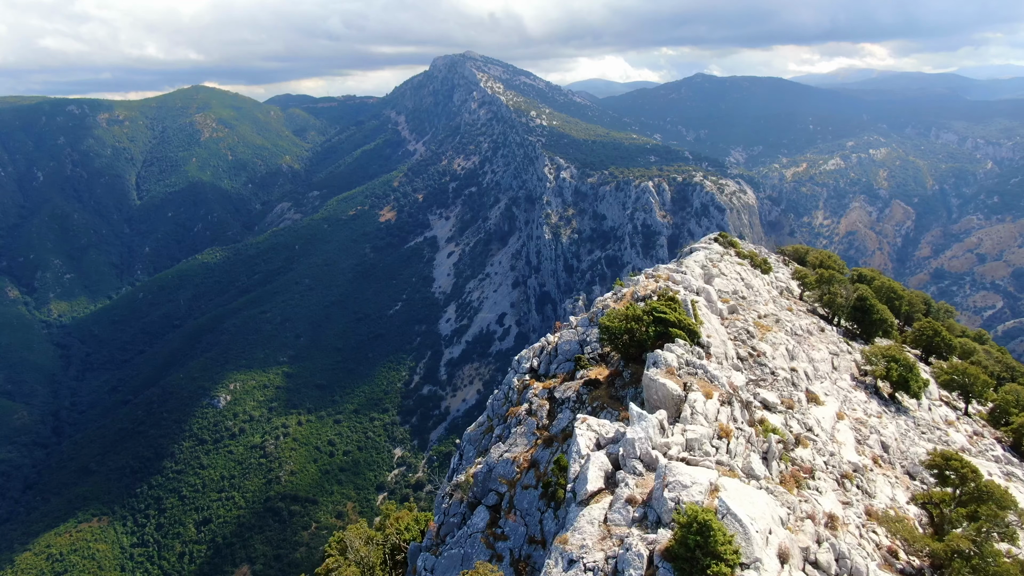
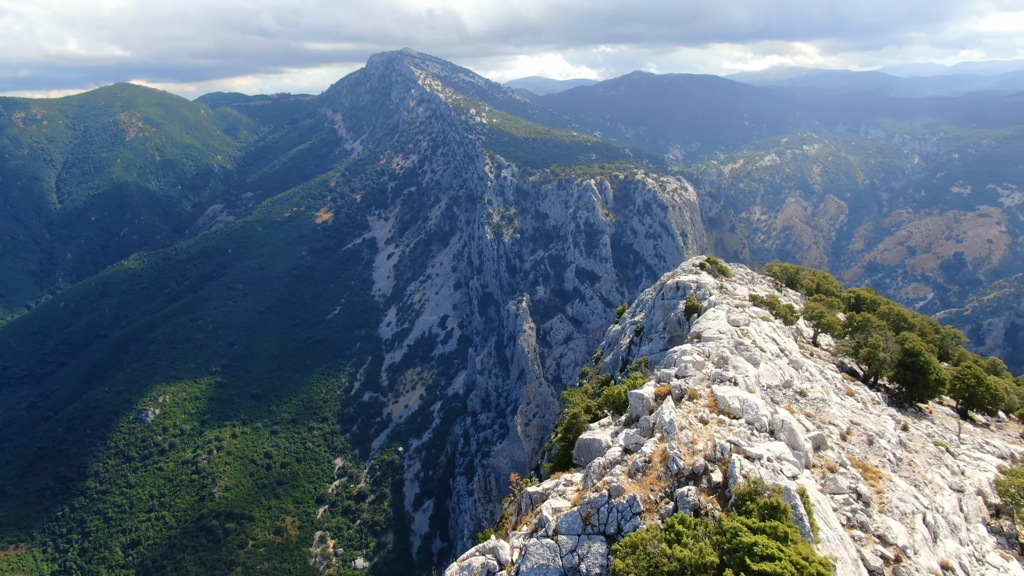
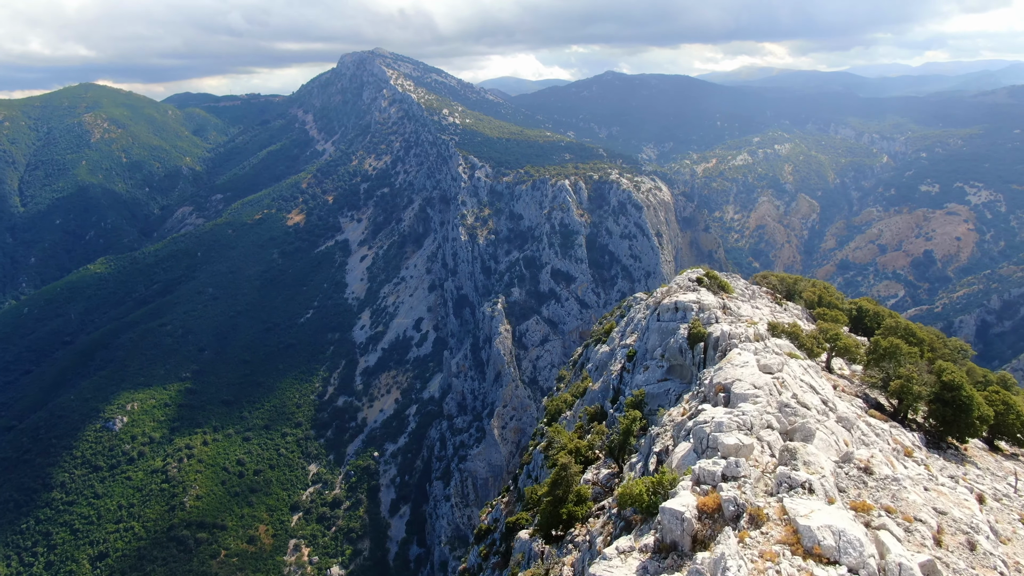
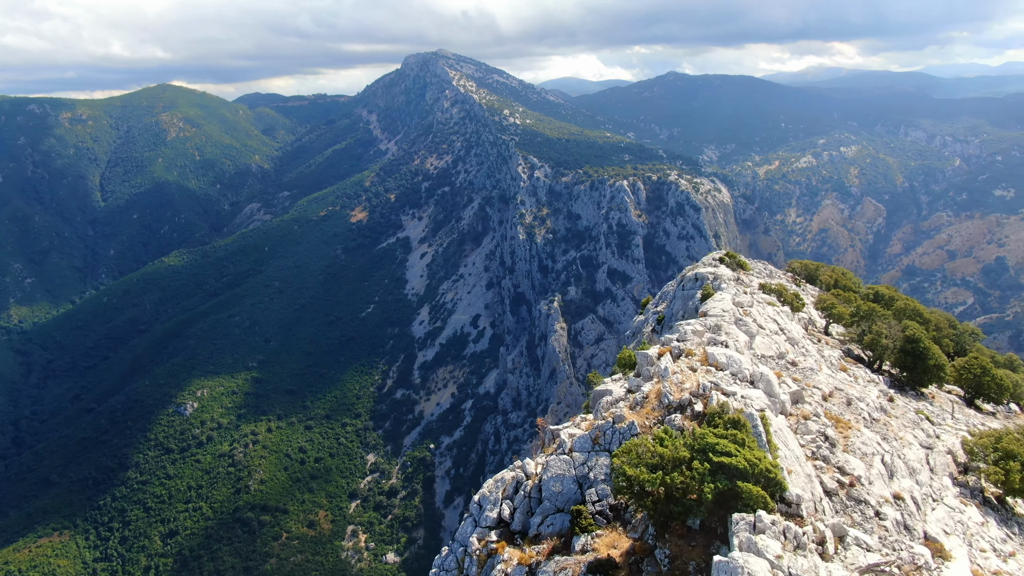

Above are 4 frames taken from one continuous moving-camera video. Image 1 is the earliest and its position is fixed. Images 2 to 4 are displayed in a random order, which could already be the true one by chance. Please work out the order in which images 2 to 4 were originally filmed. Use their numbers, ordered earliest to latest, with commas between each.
4, 2, 3
